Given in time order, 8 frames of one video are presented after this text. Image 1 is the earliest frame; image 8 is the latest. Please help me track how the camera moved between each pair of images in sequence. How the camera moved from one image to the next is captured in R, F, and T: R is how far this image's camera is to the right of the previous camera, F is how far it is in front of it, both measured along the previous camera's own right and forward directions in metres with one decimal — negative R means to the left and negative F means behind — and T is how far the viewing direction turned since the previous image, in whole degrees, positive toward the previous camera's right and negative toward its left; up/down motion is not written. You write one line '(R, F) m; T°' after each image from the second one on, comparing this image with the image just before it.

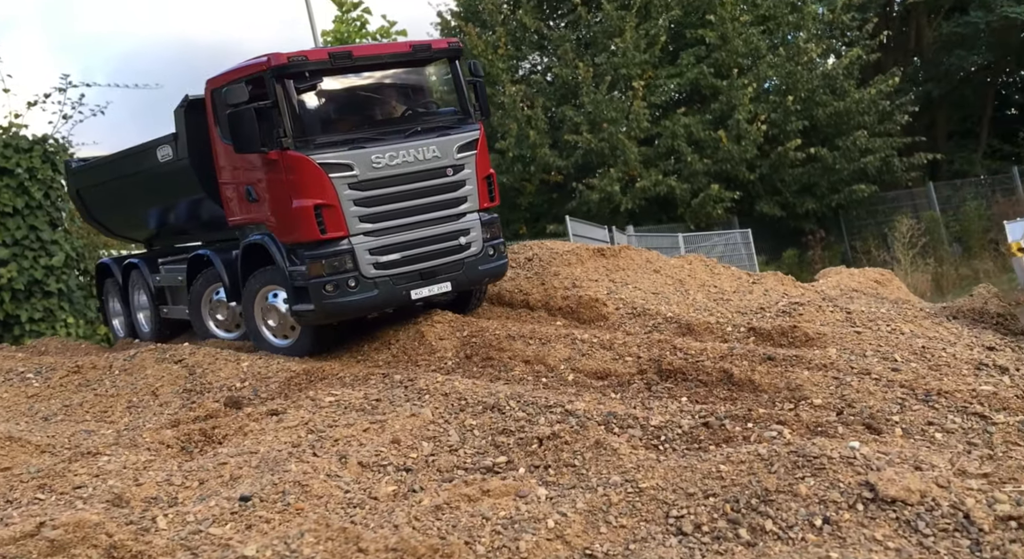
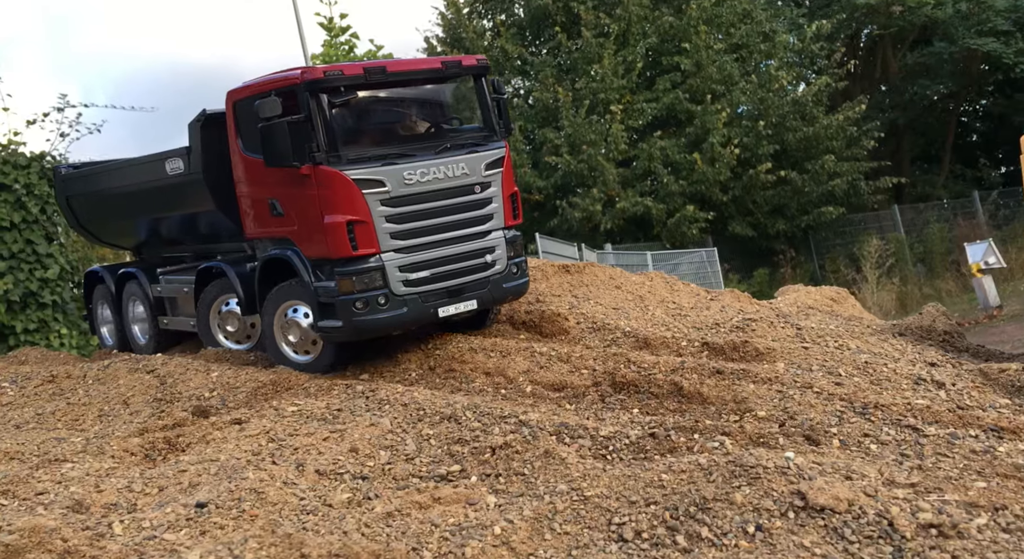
(+0.2, -0.2) m; +1°
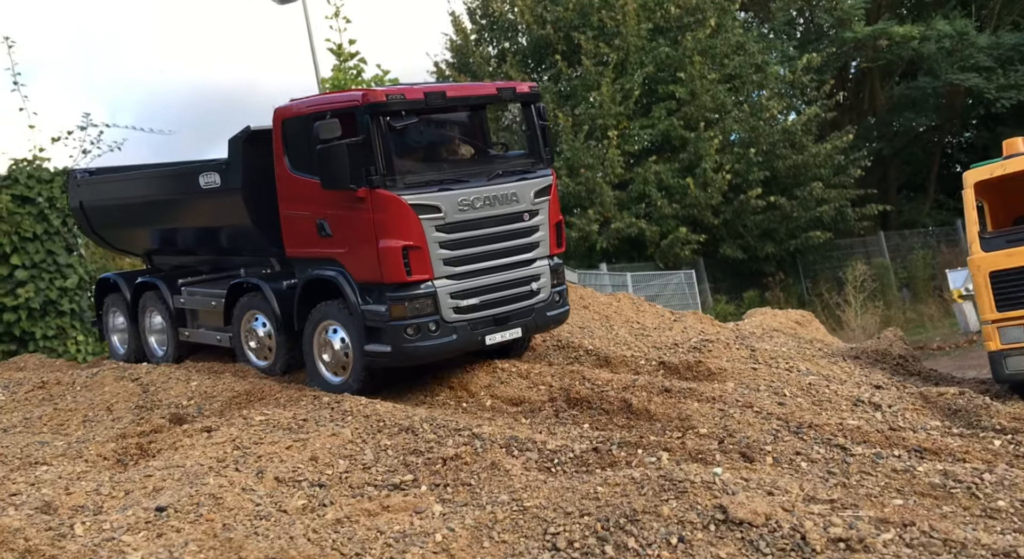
(+0.3, -0.3) m; 0°
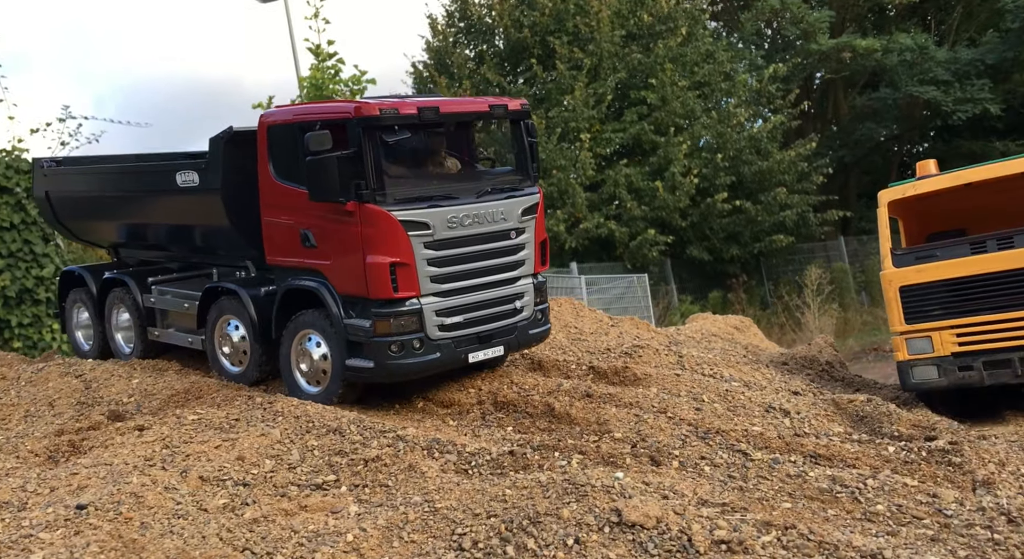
(+0.4, -0.2) m; +2°
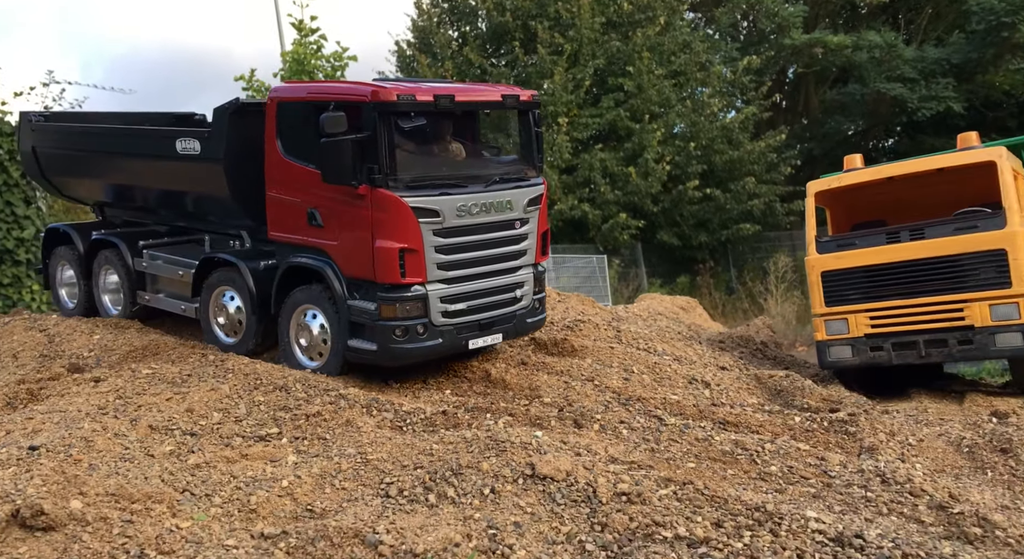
(+0.3, -0.4) m; +2°
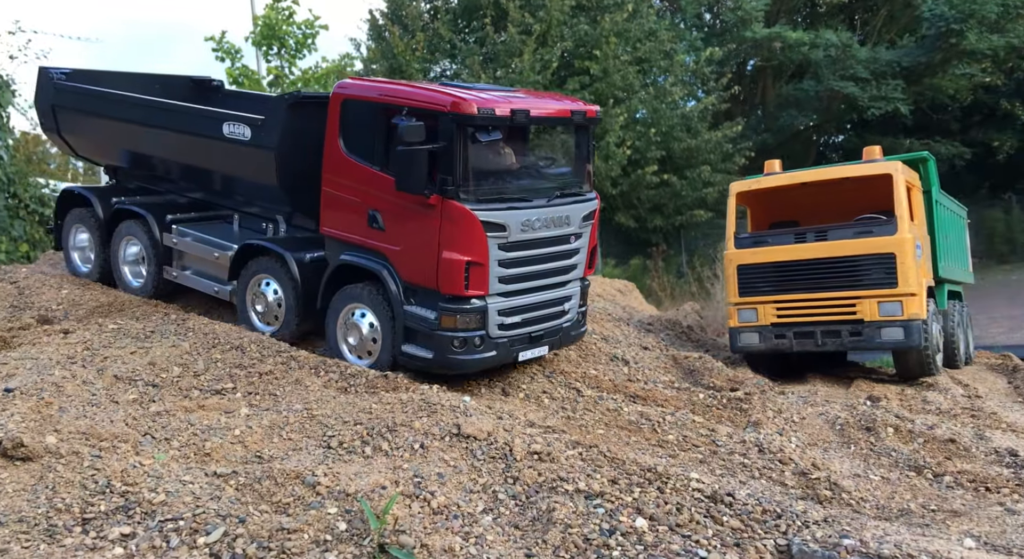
(+0.2, -0.7) m; +3°
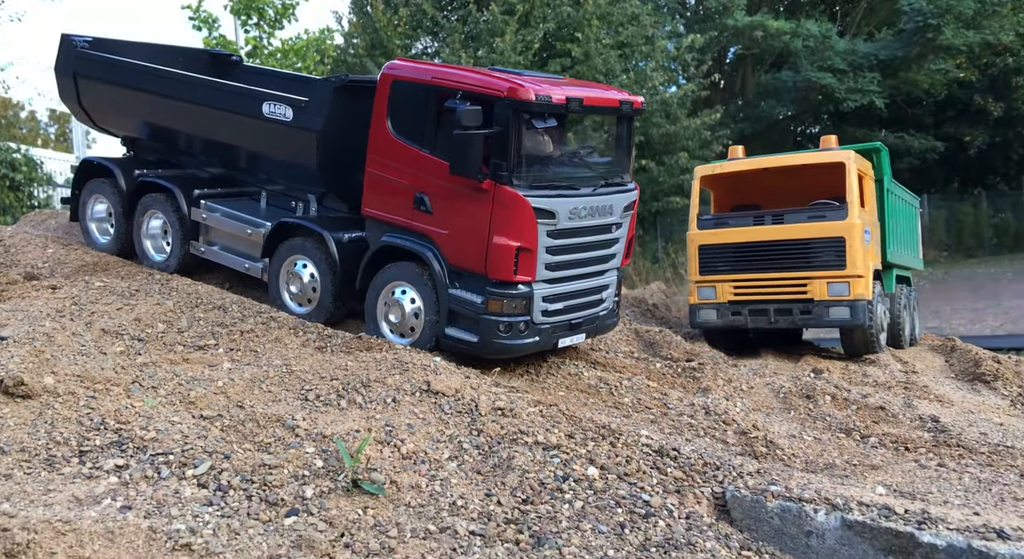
(+0.1, -0.4) m; +2°
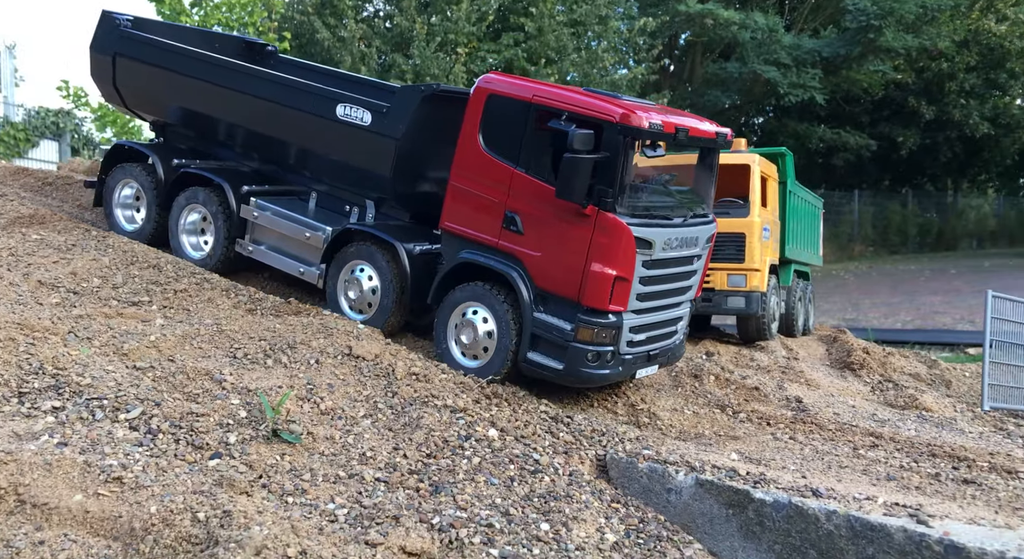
(+0.2, -0.6) m; +4°
